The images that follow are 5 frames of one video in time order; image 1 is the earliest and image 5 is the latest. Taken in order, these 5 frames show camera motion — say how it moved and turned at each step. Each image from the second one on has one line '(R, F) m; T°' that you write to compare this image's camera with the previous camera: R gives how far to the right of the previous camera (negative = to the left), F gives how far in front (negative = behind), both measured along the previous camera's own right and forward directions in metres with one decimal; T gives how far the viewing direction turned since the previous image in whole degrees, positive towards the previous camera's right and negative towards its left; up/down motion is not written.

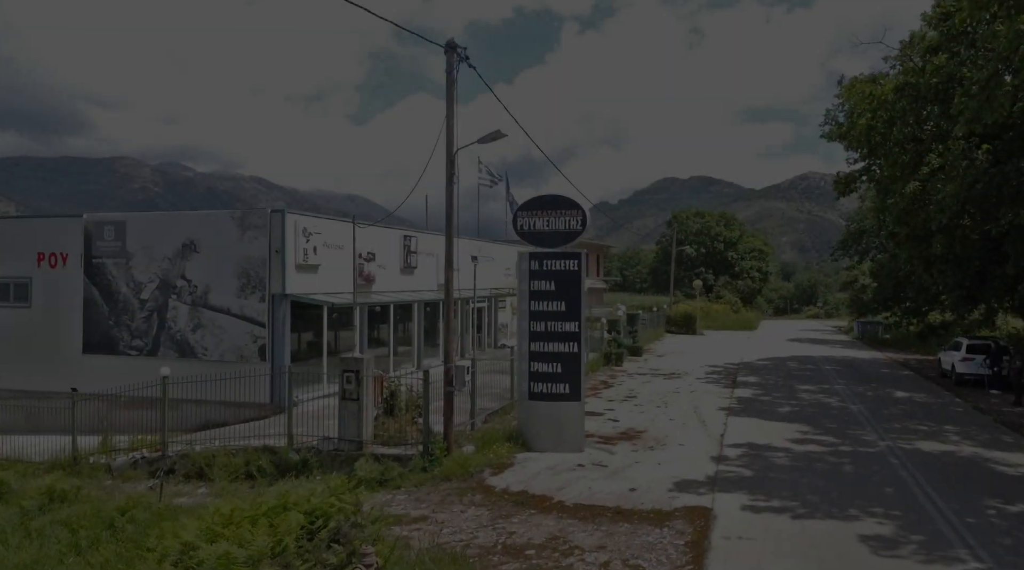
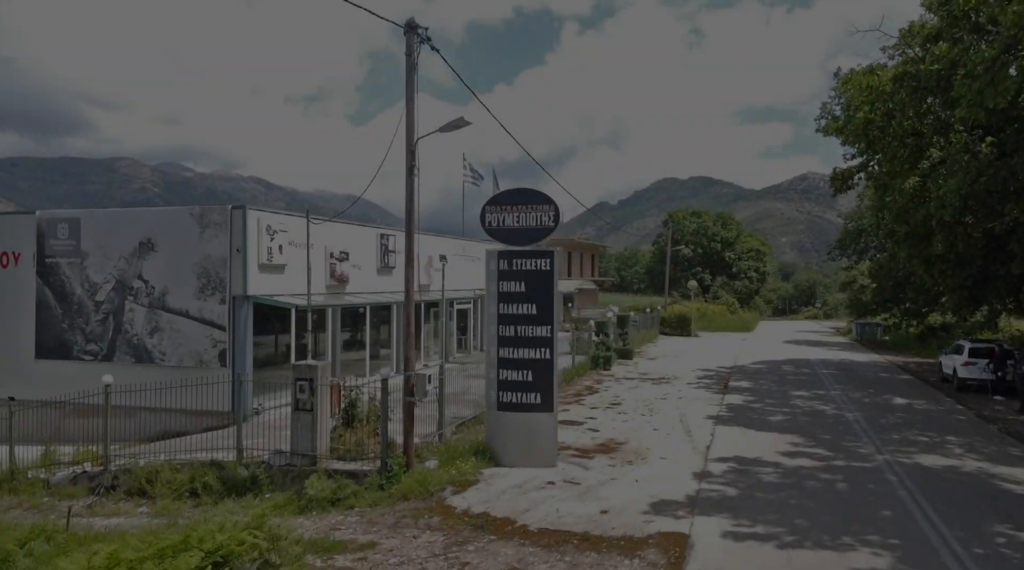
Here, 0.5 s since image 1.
(+0.5, +0.9) m; 0°
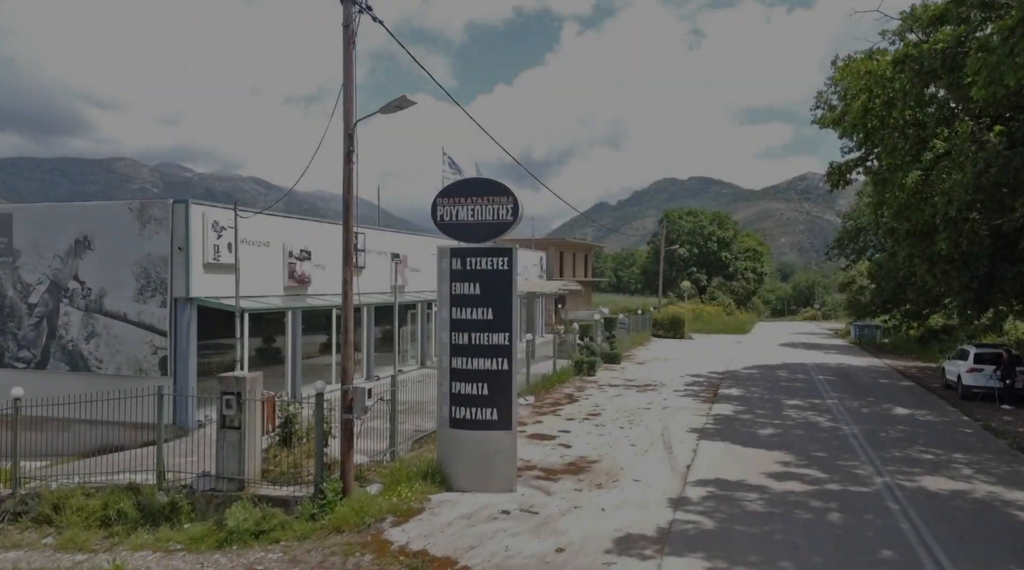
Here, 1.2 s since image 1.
(+0.6, +1.3) m; 0°
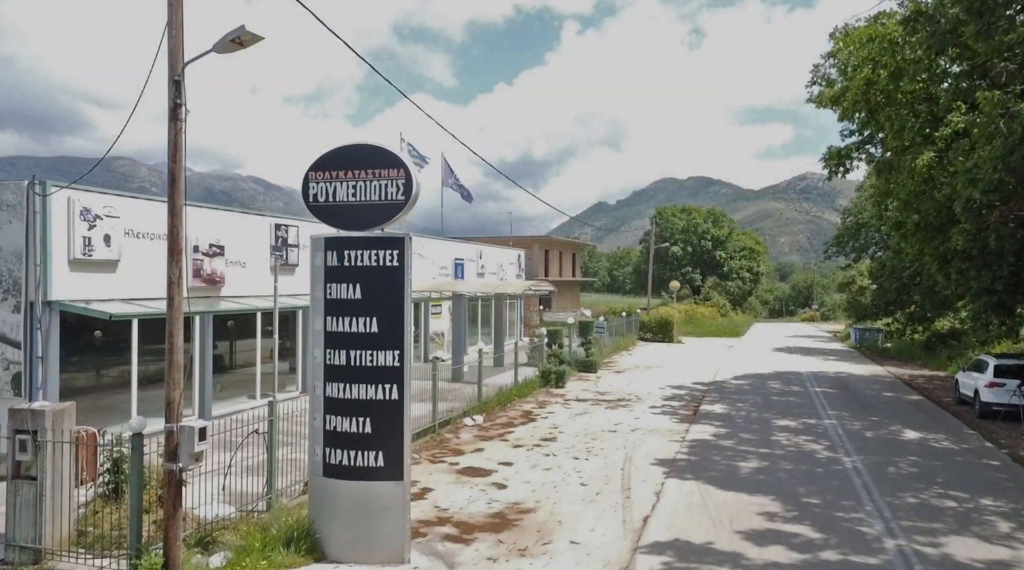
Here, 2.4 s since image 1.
(+1.1, +2.5) m; 0°
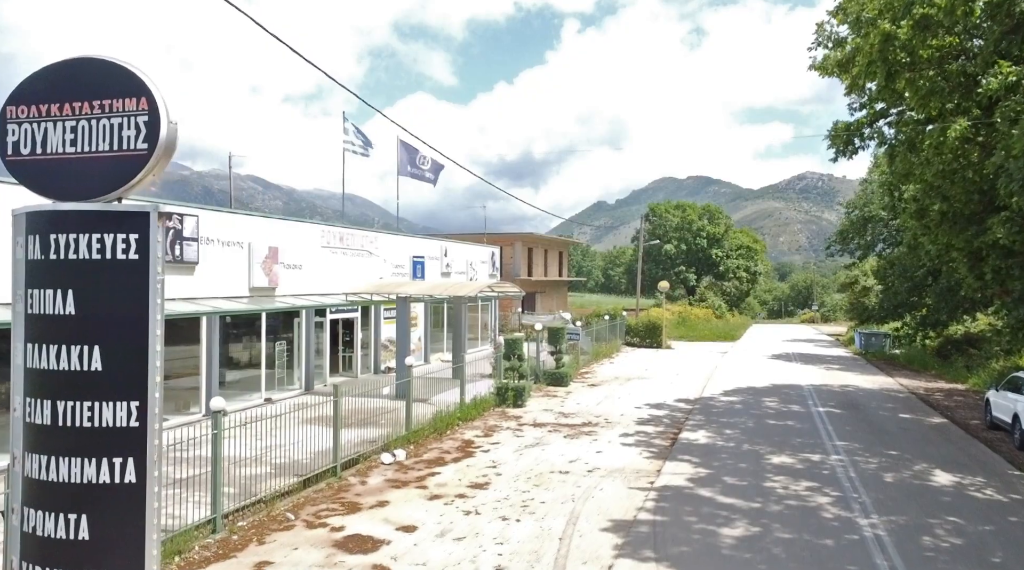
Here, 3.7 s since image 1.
(+1.1, +3.1) m; 0°
